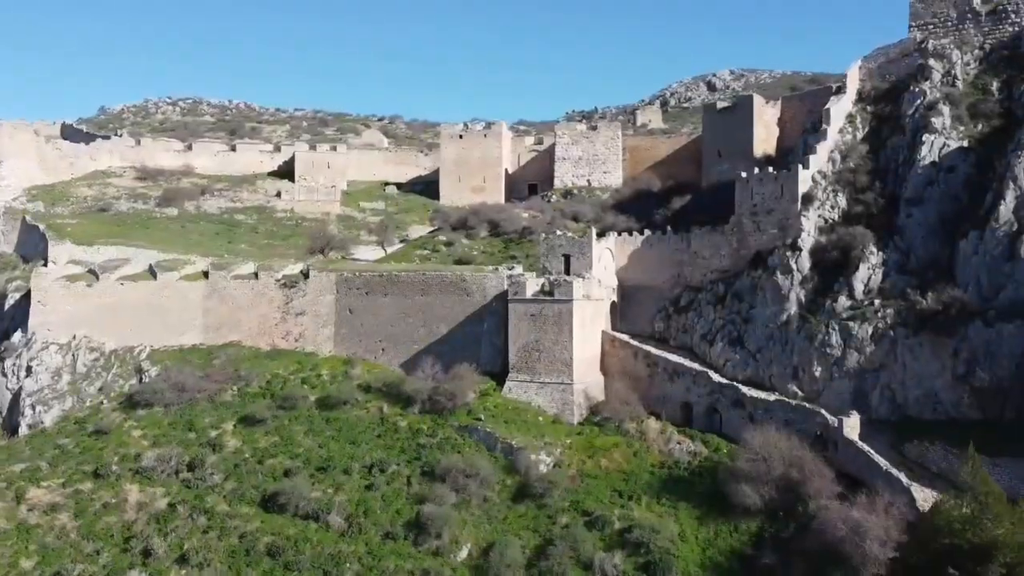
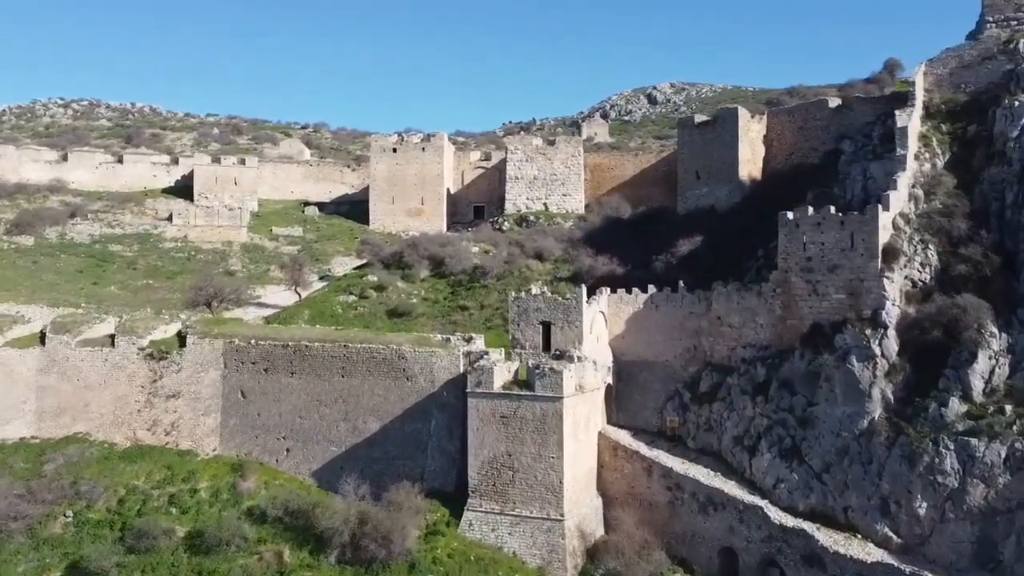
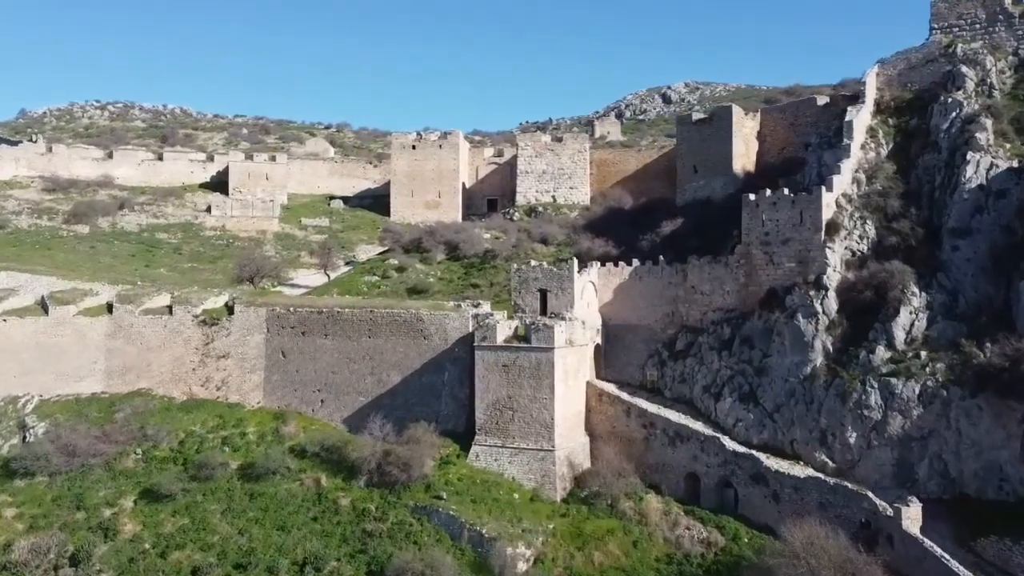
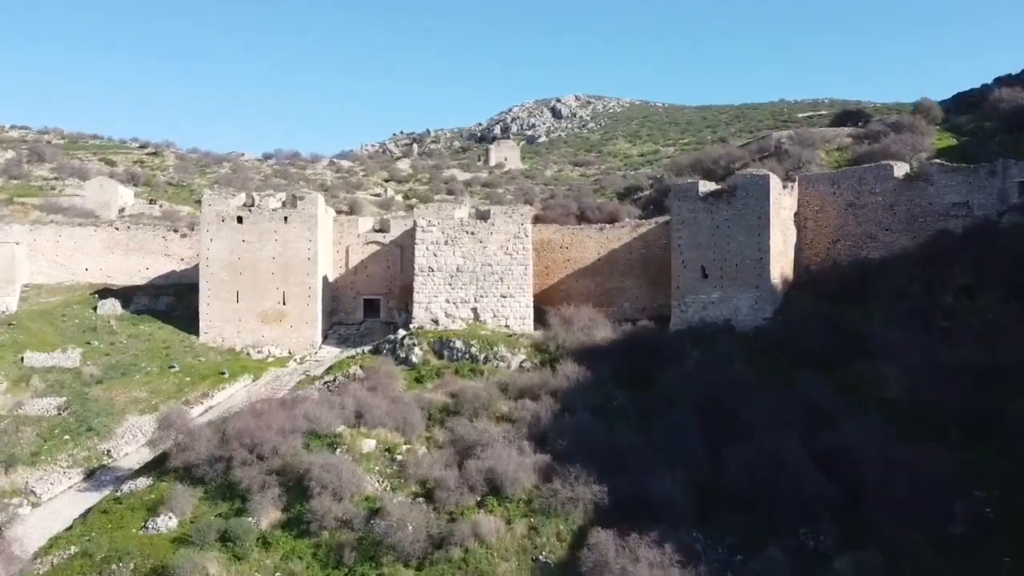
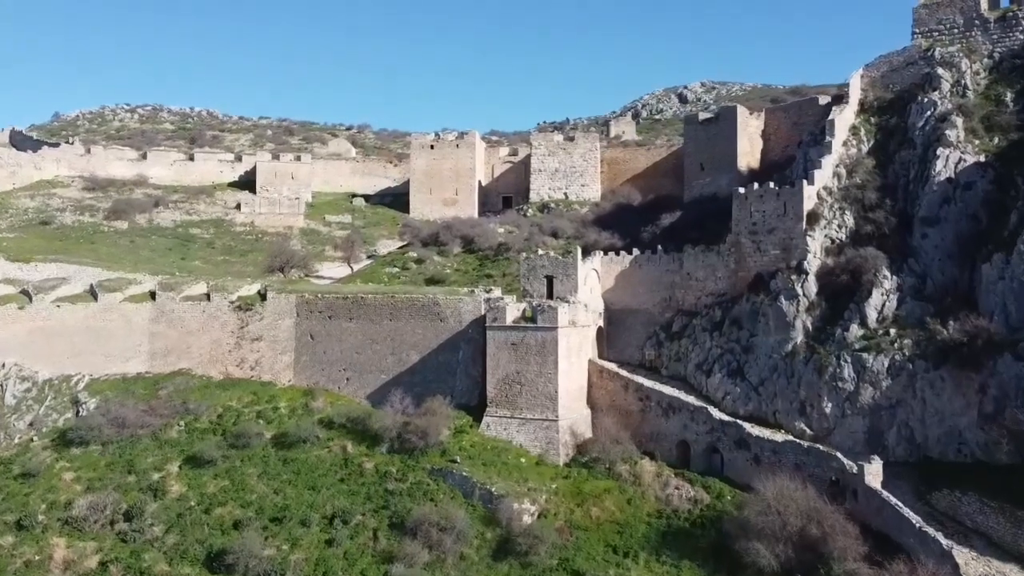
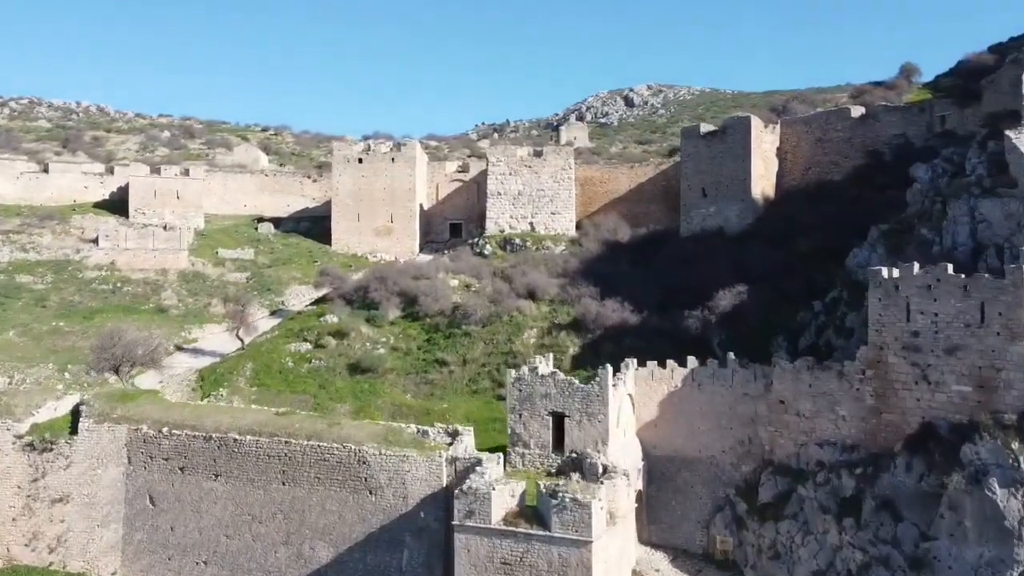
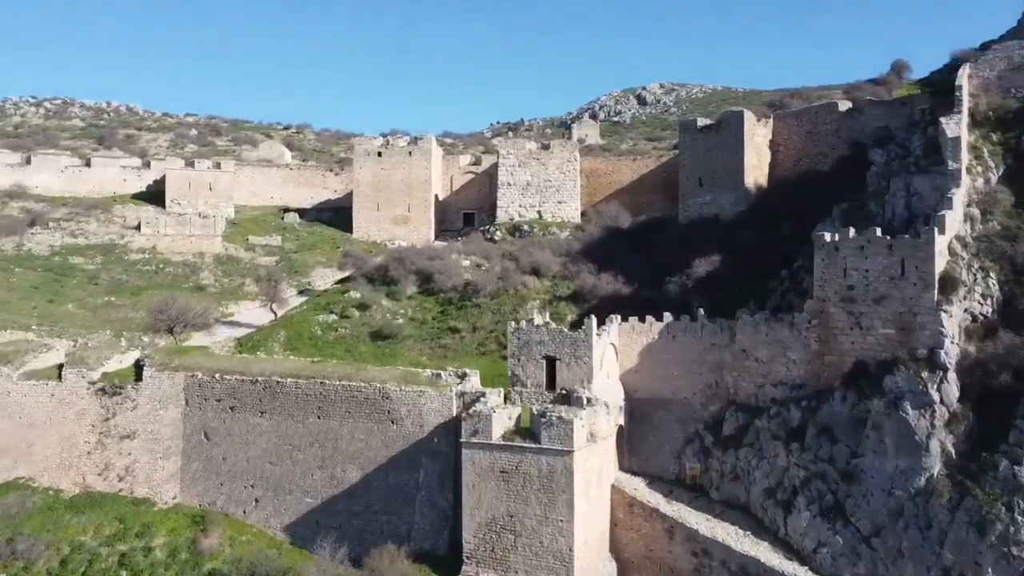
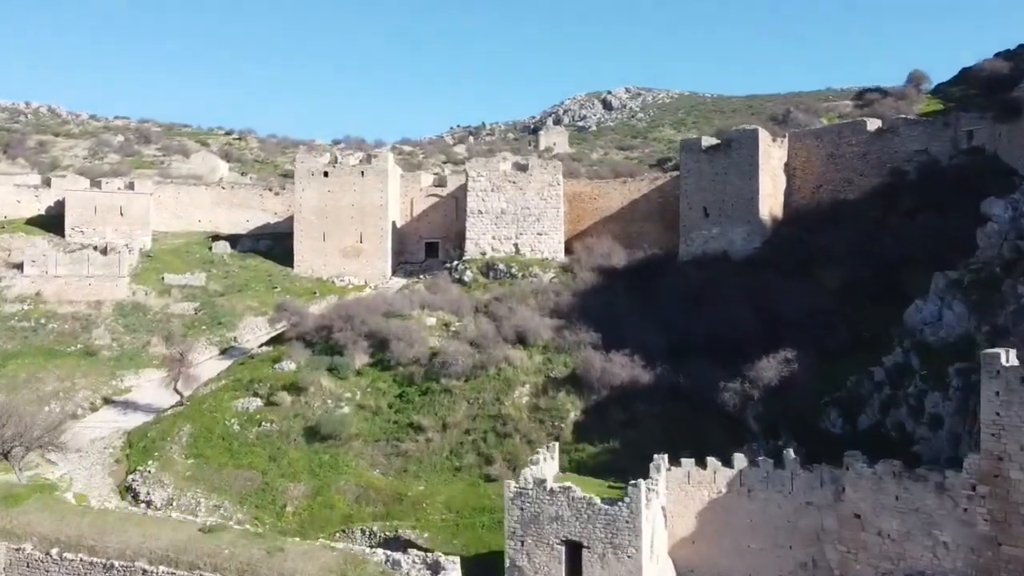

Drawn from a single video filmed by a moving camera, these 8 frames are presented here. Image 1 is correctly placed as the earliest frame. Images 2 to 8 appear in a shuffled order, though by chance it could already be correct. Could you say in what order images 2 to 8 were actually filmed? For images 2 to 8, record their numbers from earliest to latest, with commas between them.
5, 3, 2, 7, 6, 8, 4
